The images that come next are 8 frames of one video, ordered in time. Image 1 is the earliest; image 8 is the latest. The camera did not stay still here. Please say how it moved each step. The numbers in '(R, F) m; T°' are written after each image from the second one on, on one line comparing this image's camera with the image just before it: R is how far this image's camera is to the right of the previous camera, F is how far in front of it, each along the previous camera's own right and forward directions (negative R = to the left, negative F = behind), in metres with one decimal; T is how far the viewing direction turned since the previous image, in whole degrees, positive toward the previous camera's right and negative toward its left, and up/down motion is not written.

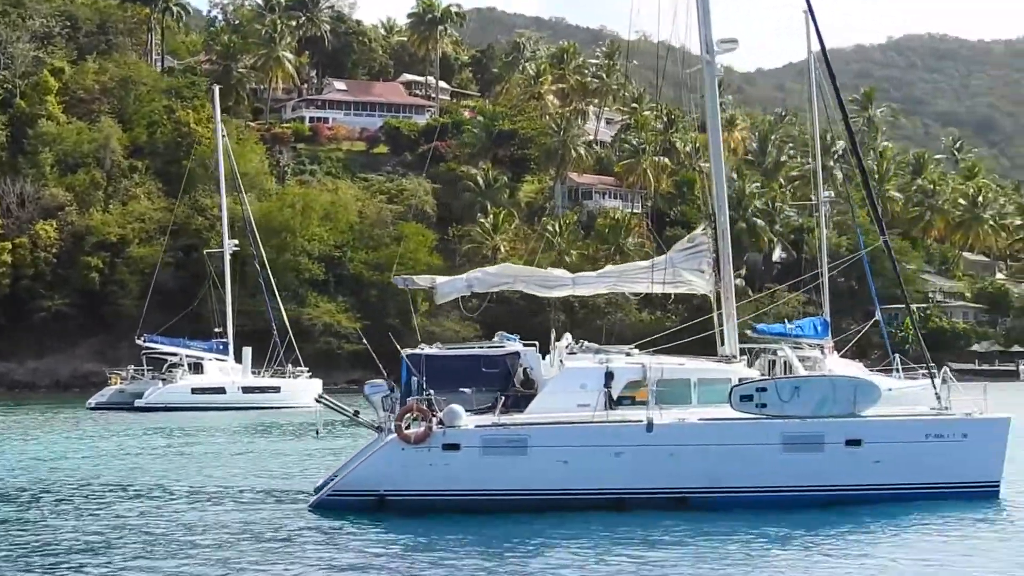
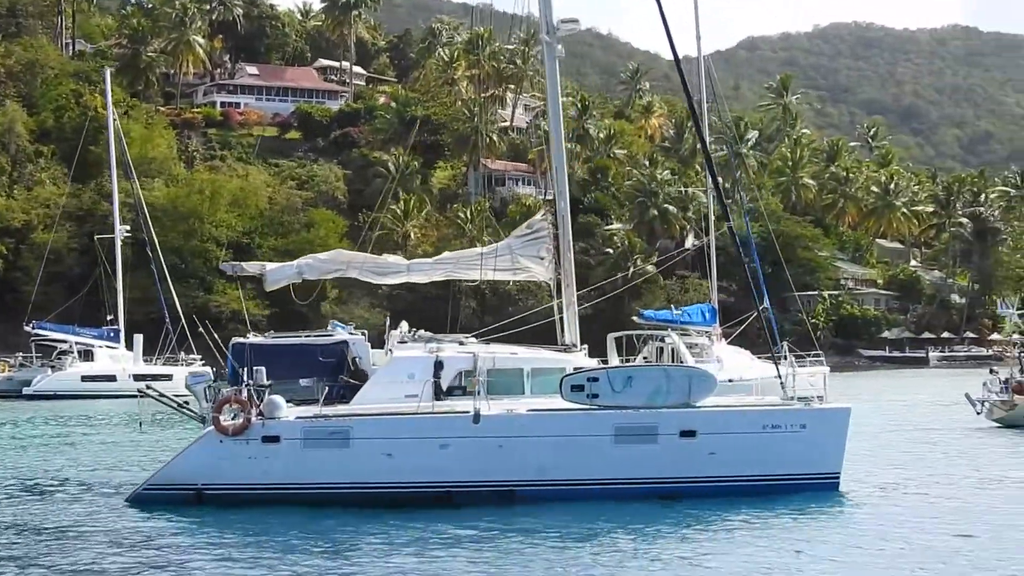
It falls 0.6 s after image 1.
(+0.8, +0.4) m; +2°
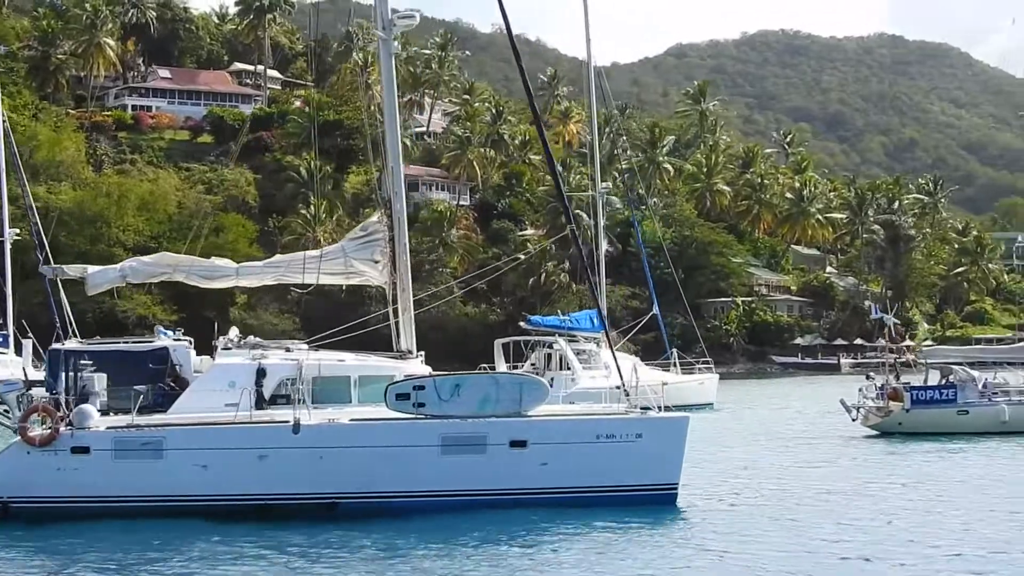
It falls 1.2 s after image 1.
(+0.8, +0.5) m; +2°
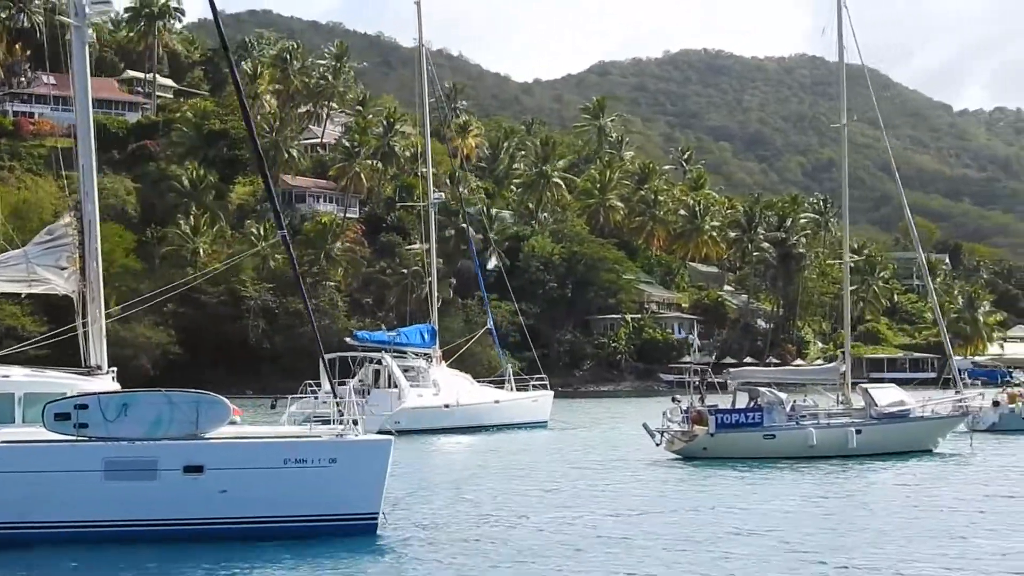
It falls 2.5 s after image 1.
(+1.7, +1.1) m; +2°
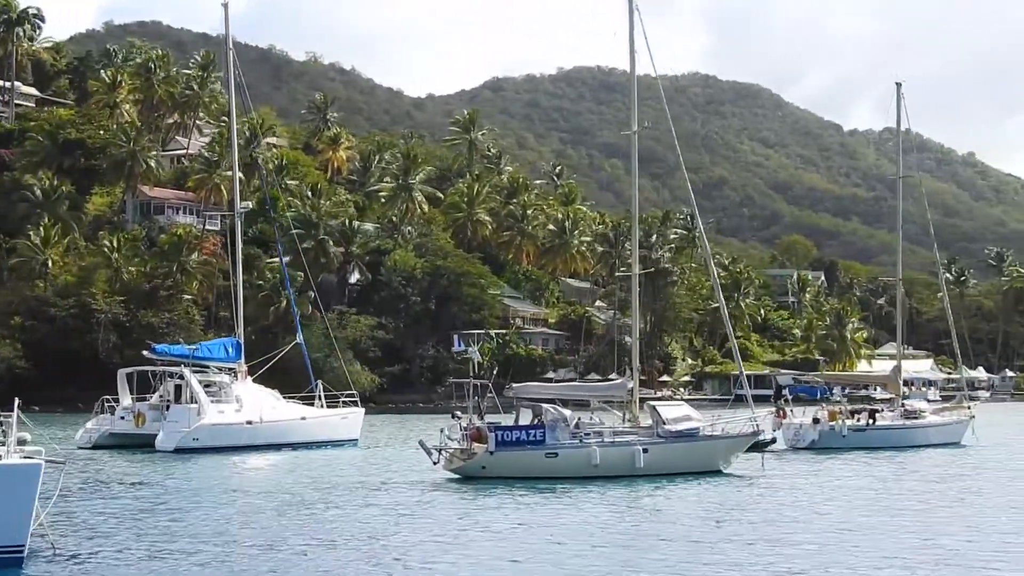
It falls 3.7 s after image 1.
(+1.5, +1.1) m; +3°
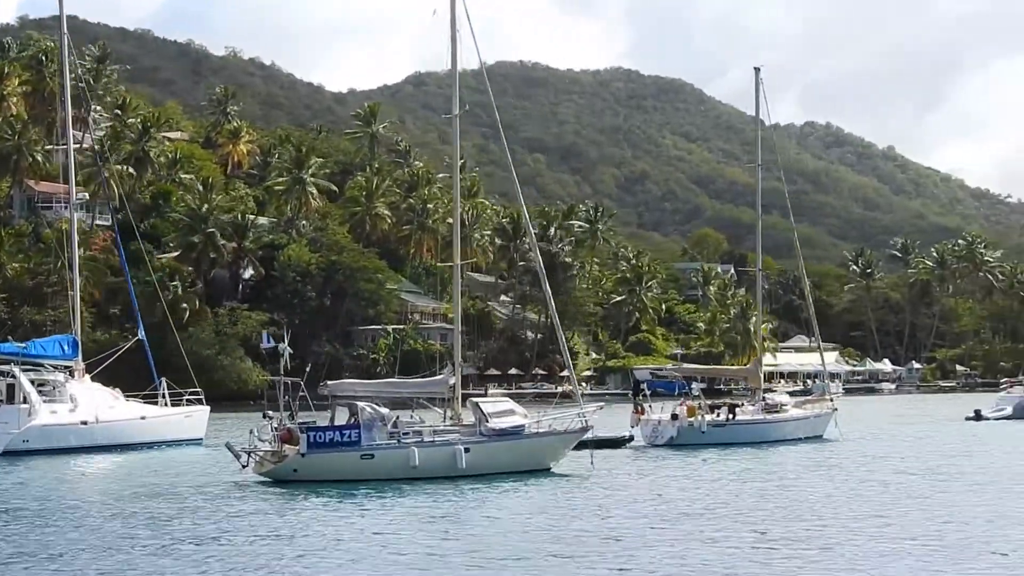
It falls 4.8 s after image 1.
(+1.3, +1.1) m; +2°
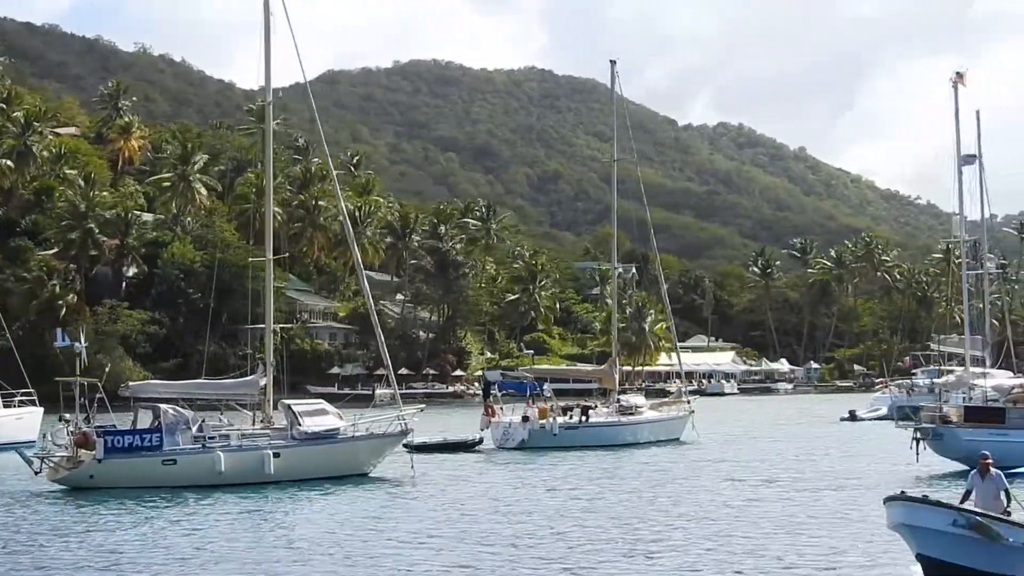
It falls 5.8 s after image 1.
(+1.1, +1.0) m; +3°
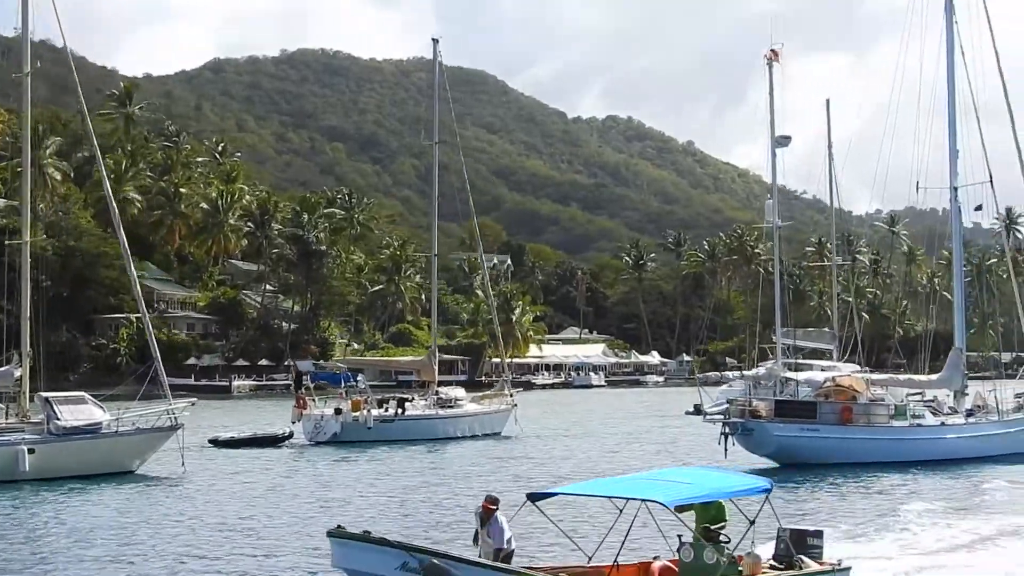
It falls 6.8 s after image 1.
(+1.2, +1.2) m; +3°
